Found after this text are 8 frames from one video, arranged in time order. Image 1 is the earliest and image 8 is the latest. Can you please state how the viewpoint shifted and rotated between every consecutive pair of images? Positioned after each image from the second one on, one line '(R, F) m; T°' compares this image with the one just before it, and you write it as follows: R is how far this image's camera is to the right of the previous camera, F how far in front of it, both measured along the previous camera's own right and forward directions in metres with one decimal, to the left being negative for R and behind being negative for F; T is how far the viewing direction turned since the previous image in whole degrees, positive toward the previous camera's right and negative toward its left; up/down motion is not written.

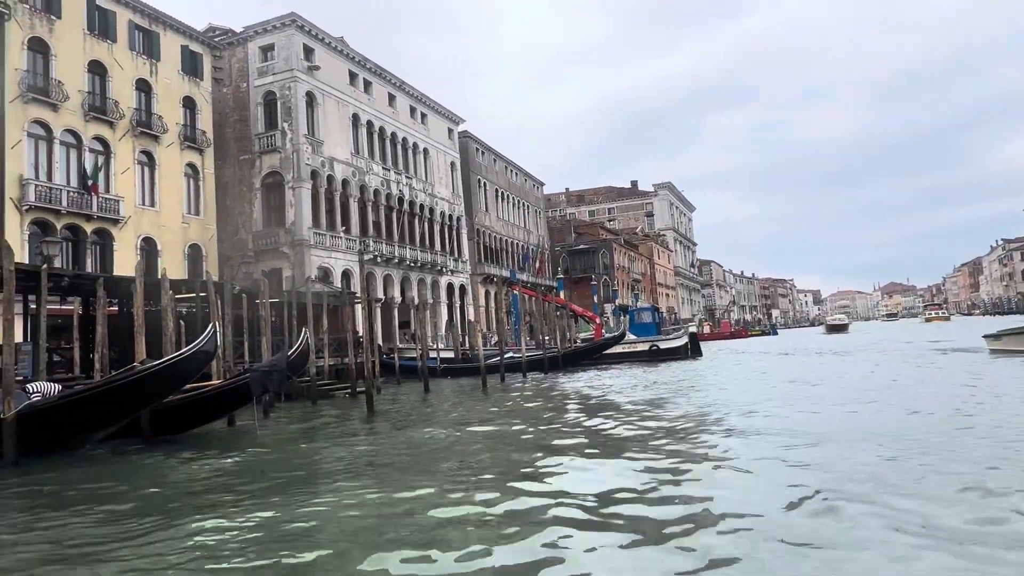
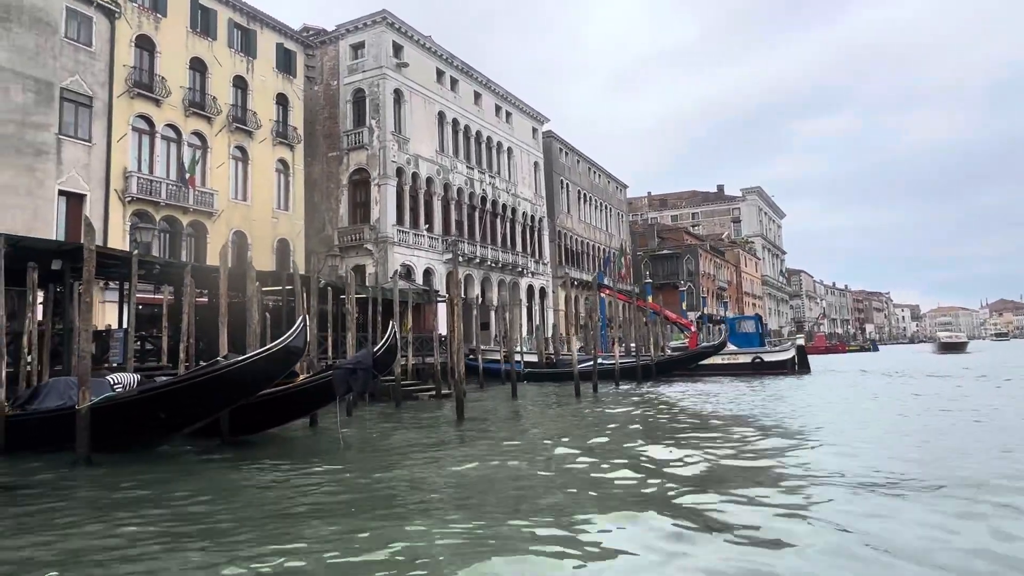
(-0.5, +1.1) m; -7°
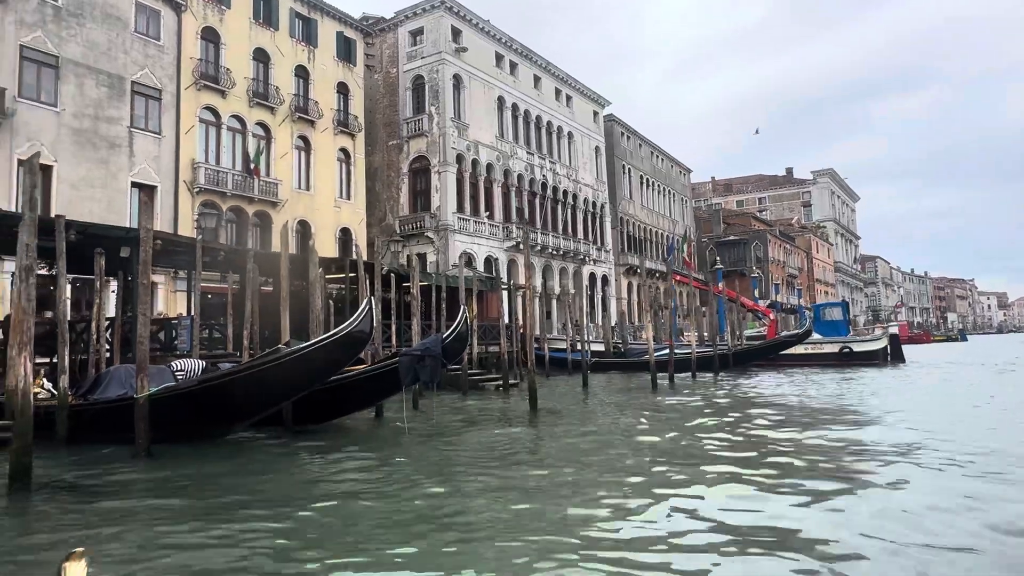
(-0.3, +0.7) m; -5°
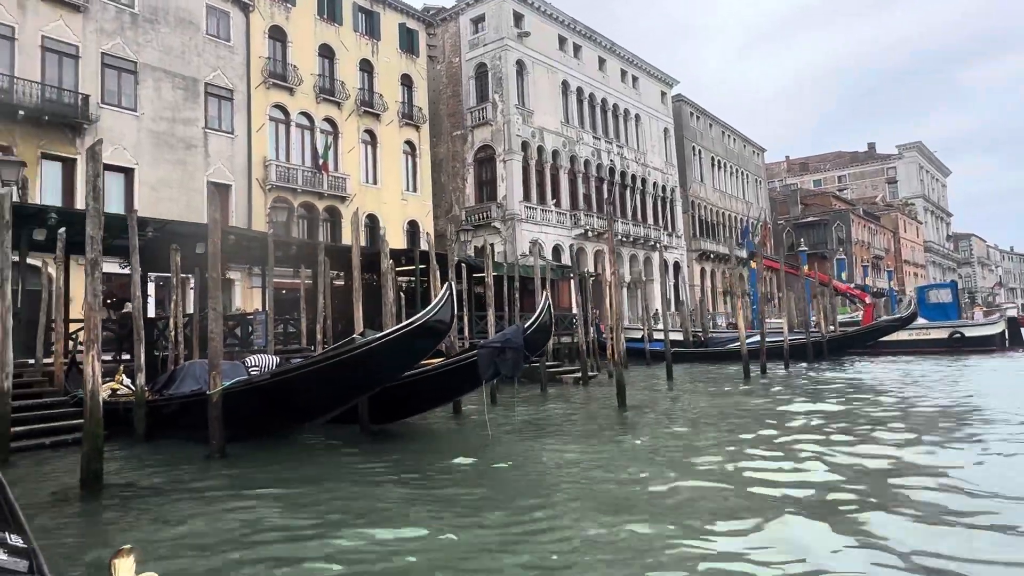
(-0.2, +0.6) m; -6°
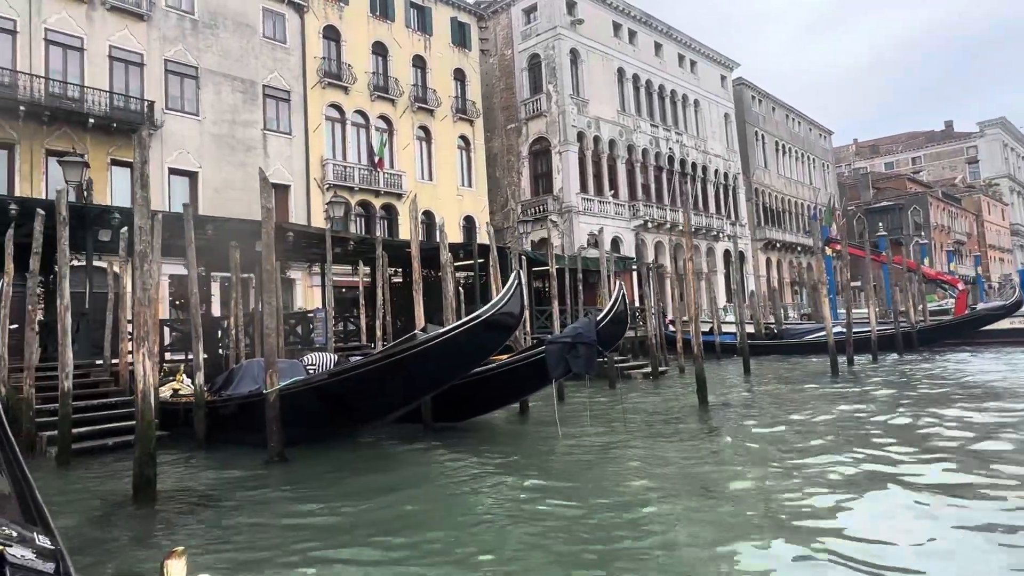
(-0.2, +0.5) m; -5°
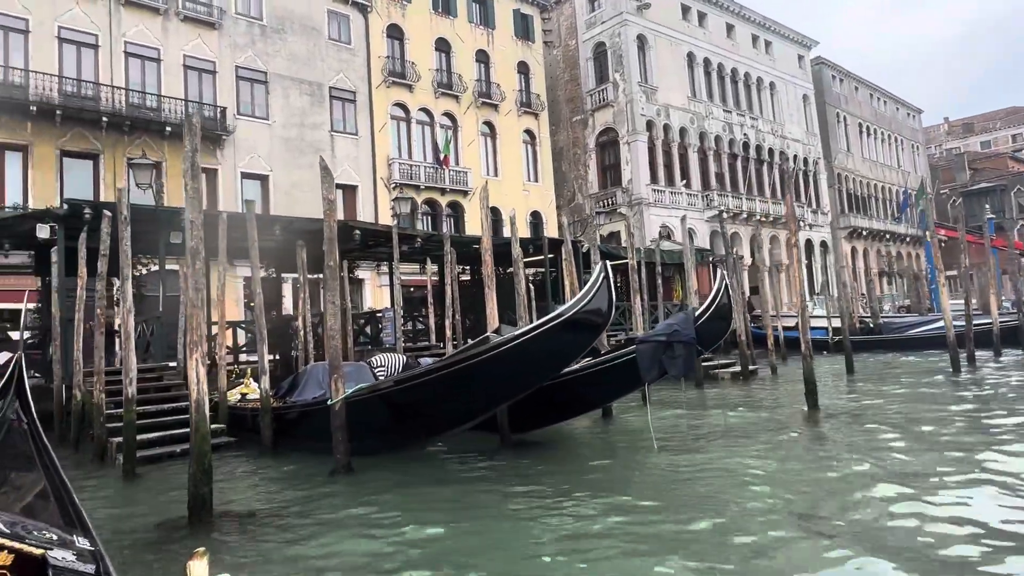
(-0.1, +0.6) m; -6°
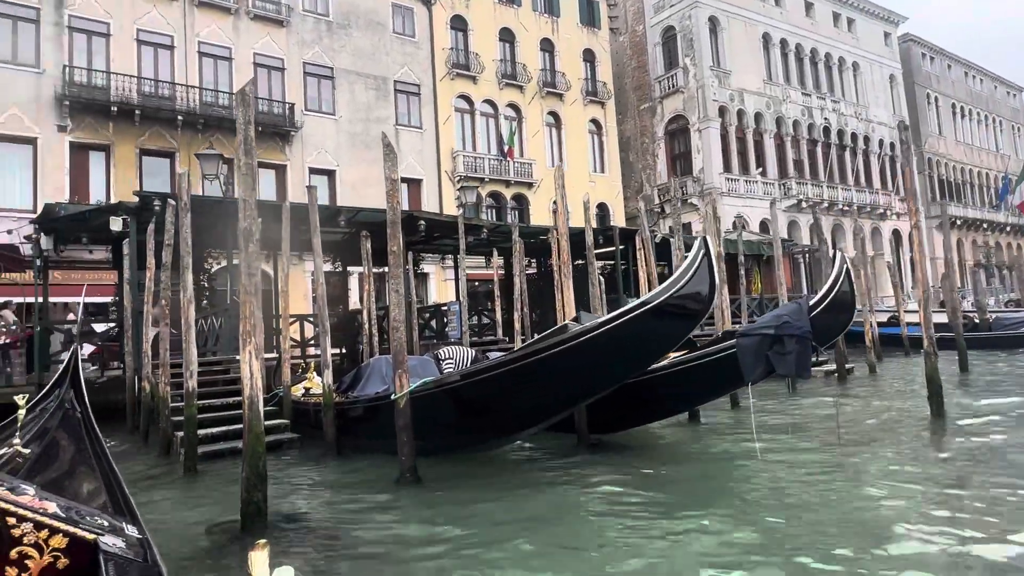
(-0.1, +0.5) m; -6°
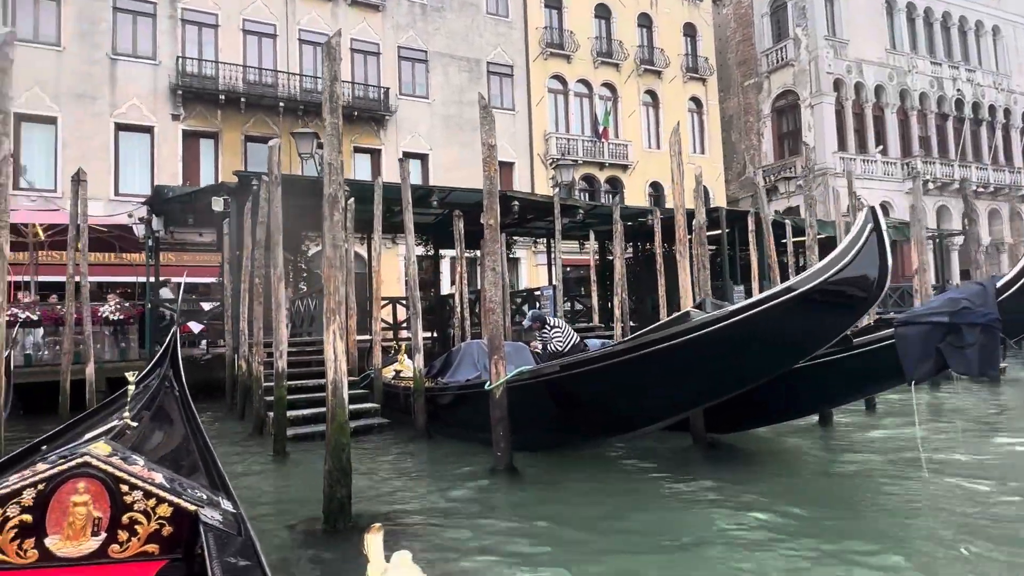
(-0.1, +0.5) m; -8°
